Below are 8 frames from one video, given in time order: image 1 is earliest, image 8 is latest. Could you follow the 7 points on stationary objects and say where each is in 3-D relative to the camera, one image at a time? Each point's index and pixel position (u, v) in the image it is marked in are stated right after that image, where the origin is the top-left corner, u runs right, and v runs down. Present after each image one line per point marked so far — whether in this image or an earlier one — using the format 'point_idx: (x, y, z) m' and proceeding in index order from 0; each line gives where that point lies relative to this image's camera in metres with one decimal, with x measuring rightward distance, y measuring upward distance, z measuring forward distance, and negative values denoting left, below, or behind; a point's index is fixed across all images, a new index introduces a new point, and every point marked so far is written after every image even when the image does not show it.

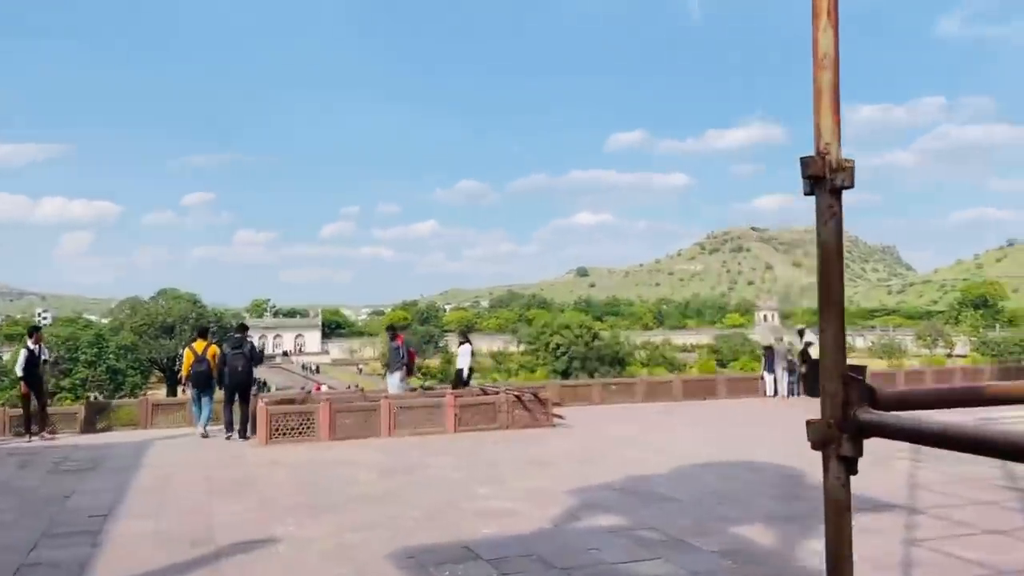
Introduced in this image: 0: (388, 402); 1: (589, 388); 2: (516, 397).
0: (-1.6, -1.5, +10.8) m
1: (+1.4, -1.8, +14.7) m
2: (+0.1, -1.5, +11.4) m
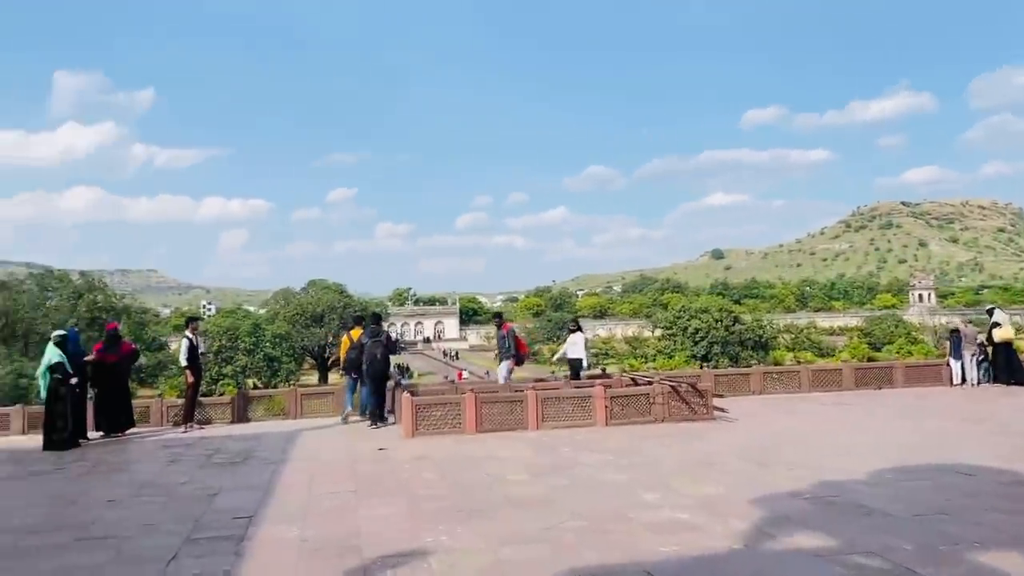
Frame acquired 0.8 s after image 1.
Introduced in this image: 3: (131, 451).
0: (+0.3, -1.3, +10.2) m
1: (+3.9, -1.4, +13.5) m
2: (+2.0, -1.3, +10.5) m
3: (-4.3, -1.9, +9.4) m
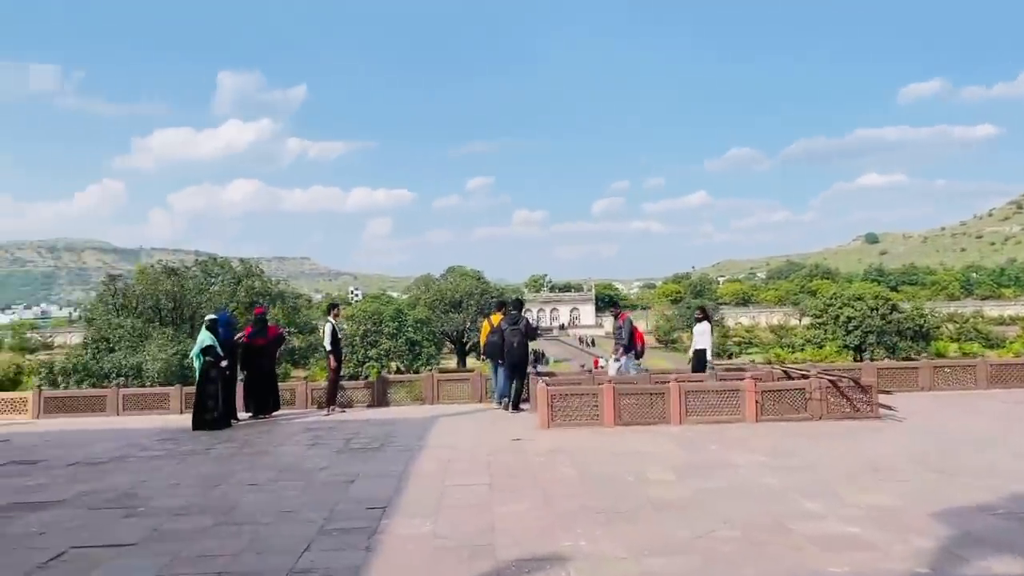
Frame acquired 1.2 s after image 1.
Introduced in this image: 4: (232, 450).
0: (+1.9, -1.1, +9.6) m
1: (+6.0, -1.2, +12.3) m
2: (+3.7, -1.1, +9.6) m
3: (-2.8, -1.7, +9.6) m
4: (-2.9, -1.7, +8.4) m
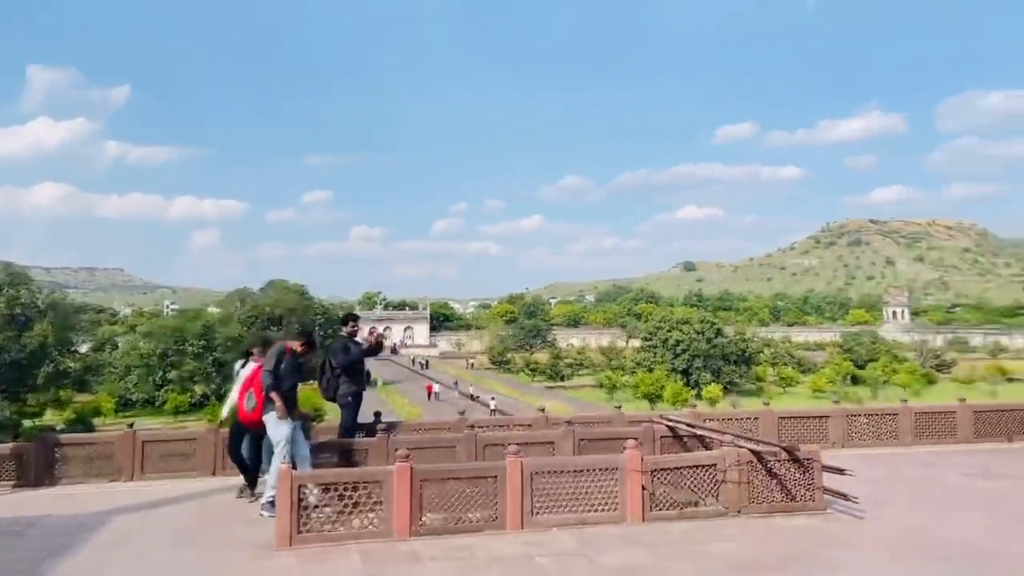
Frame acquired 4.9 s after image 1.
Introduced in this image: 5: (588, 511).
0: (0.0, -1.2, +5.8) m
1: (+3.5, -1.5, +9.2) m
2: (+1.8, -1.2, +6.1) m
3: (-4.6, -1.7, +4.8) m
4: (-4.4, -1.6, +3.6) m
5: (+0.5, -1.6, +5.9) m
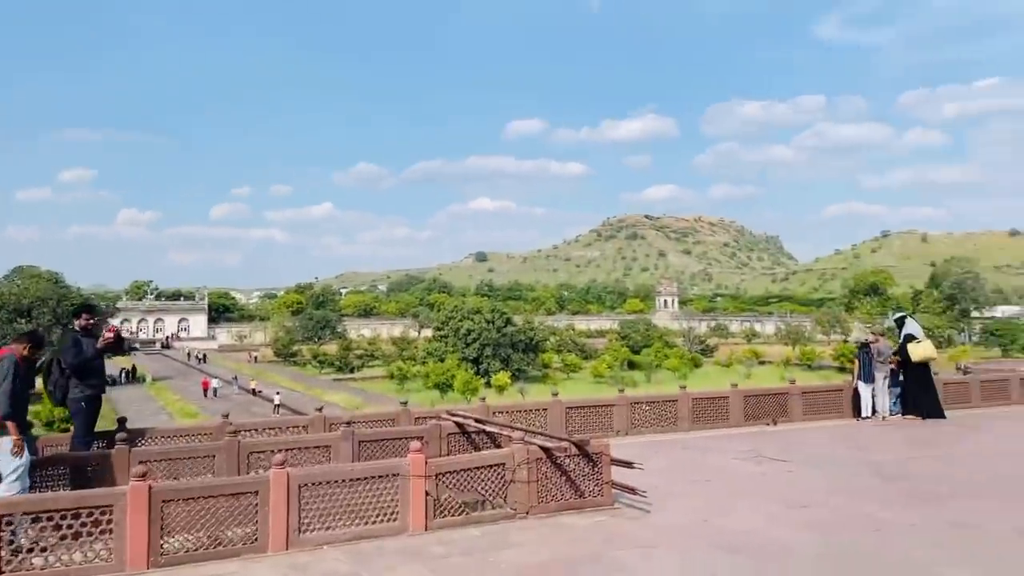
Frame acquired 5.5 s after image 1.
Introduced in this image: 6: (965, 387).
0: (-1.4, -1.1, +5.0) m
1: (+1.1, -1.4, +9.2) m
2: (+0.2, -1.2, +5.8) m
3: (-5.6, -1.6, +3.0) m
4: (-5.2, -1.5, +1.8) m
5: (-0.9, -1.5, +5.2) m
6: (+6.2, -1.4, +11.3) m
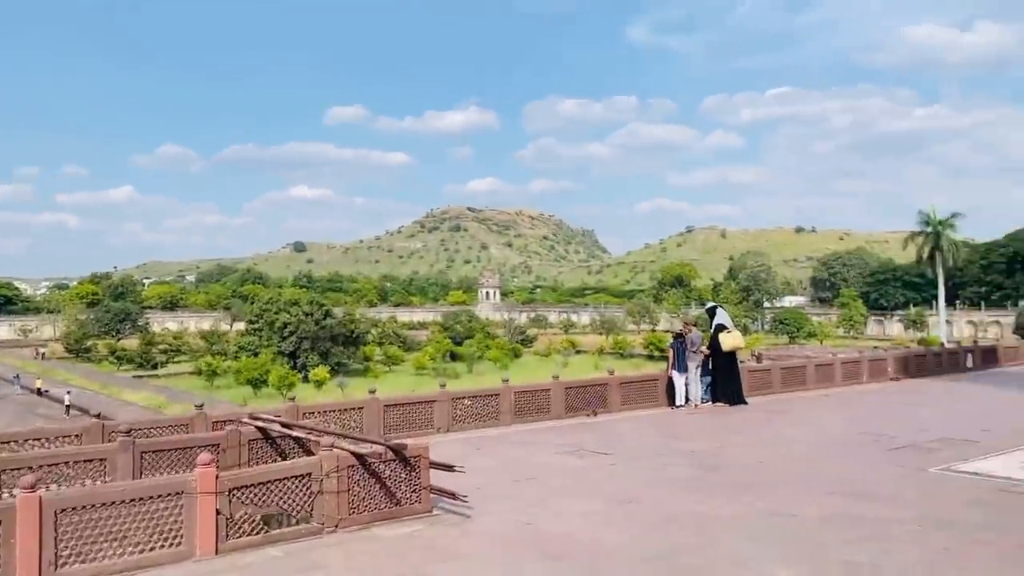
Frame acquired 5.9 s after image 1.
0: (-2.4, -1.1, +4.1) m
1: (-0.9, -1.2, +8.8) m
2: (-1.0, -1.1, +5.2) m
3: (-6.1, -1.5, +1.3) m
4: (-5.5, -1.5, +0.2) m
5: (-2.0, -1.4, +4.5) m
6: (+3.7, -1.2, +11.9) m
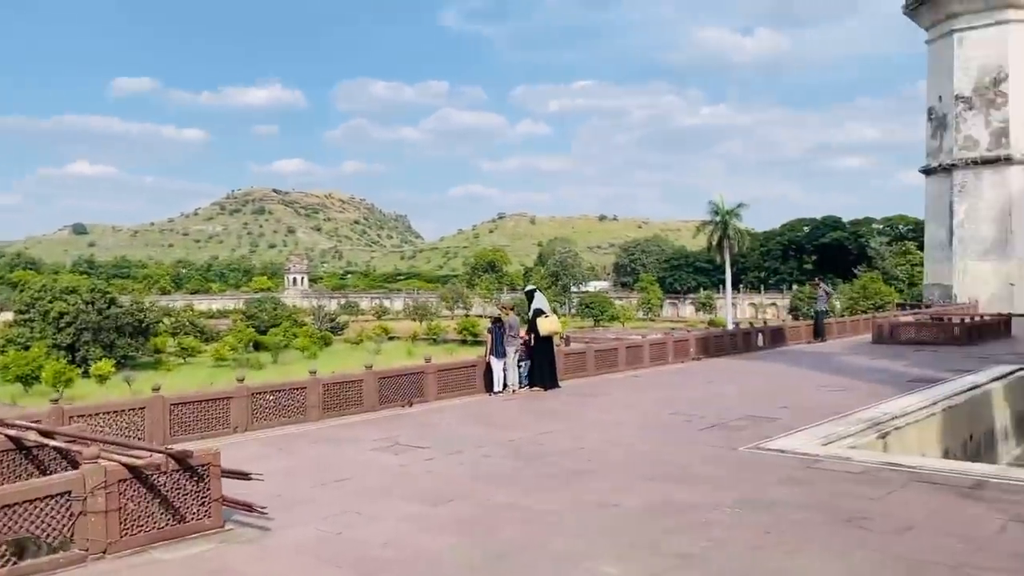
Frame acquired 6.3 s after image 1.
0: (-3.2, -1.0, +3.1) m
1: (-2.7, -1.1, +7.9) m
2: (-2.1, -1.0, +4.4) m
3: (-6.1, -1.5, -0.6) m
4: (-5.3, -1.5, -1.4) m
5: (-2.9, -1.3, +3.5) m
6: (+1.0, -1.0, +12.0) m
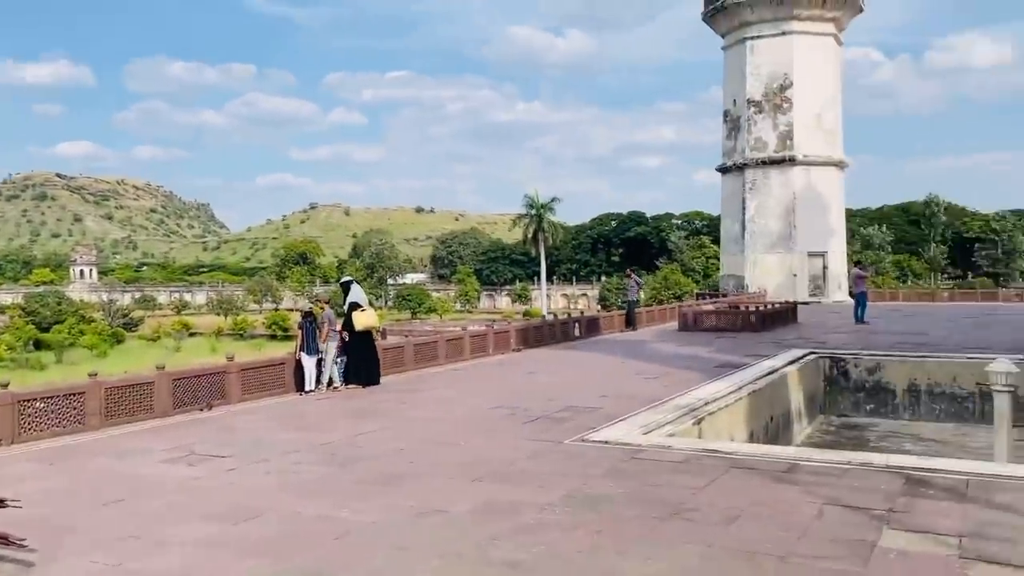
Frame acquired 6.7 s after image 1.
0: (-3.7, -1.0, +1.9) m
1: (-4.3, -1.0, +6.8) m
2: (-2.9, -0.9, +3.5) m
3: (-5.8, -1.5, -2.3) m
4: (-4.8, -1.5, -2.9) m
5: (-3.5, -1.3, +2.4) m
6: (-1.6, -0.9, +11.5) m
